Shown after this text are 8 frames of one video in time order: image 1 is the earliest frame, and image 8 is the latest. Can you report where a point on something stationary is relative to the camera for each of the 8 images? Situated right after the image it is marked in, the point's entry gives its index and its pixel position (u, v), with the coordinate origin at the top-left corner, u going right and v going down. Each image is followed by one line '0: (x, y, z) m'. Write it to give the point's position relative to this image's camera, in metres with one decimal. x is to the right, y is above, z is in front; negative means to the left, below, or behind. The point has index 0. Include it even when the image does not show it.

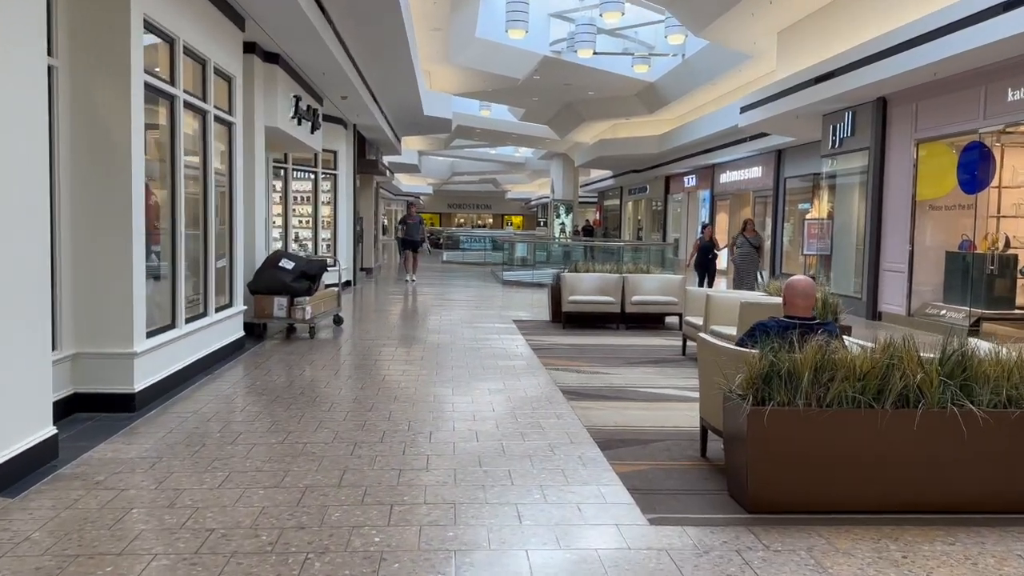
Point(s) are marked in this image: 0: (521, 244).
0: (+0.2, +1.0, +18.0) m
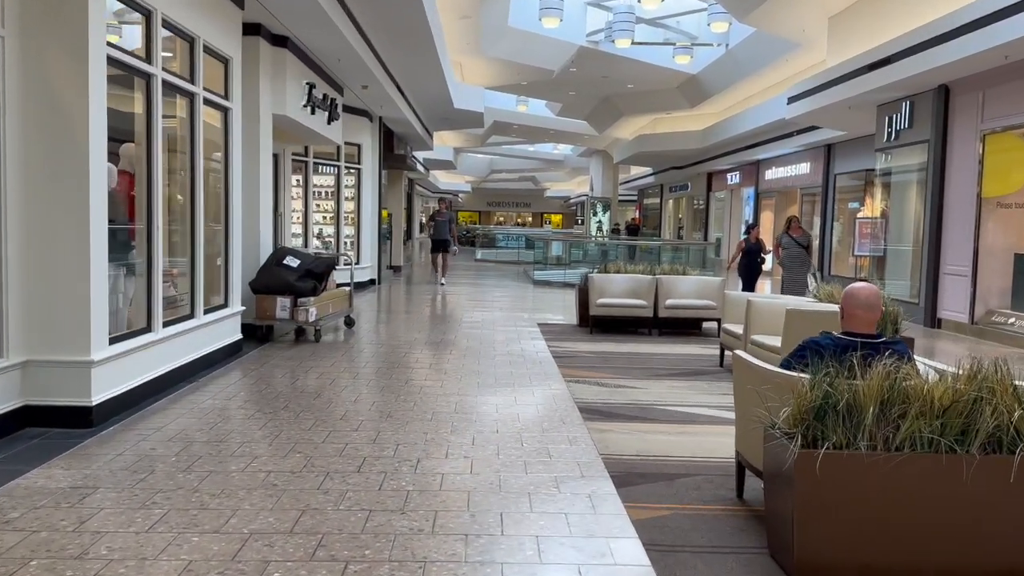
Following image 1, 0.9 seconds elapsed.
0: (+0.9, +1.0, +17.3) m
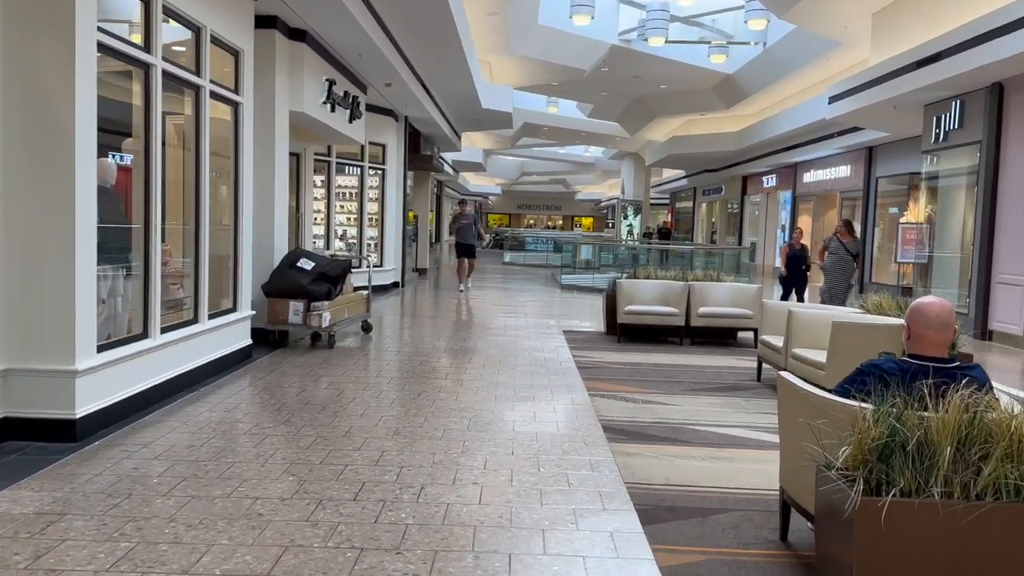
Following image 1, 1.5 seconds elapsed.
0: (+1.5, +0.9, +16.9) m
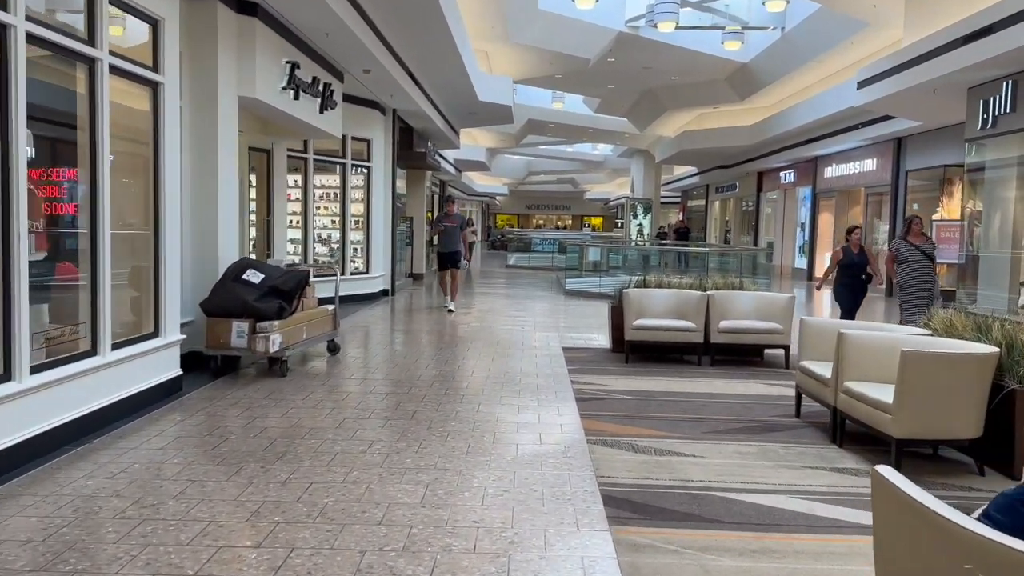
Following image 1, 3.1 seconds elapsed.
0: (+1.5, +0.8, +15.7) m
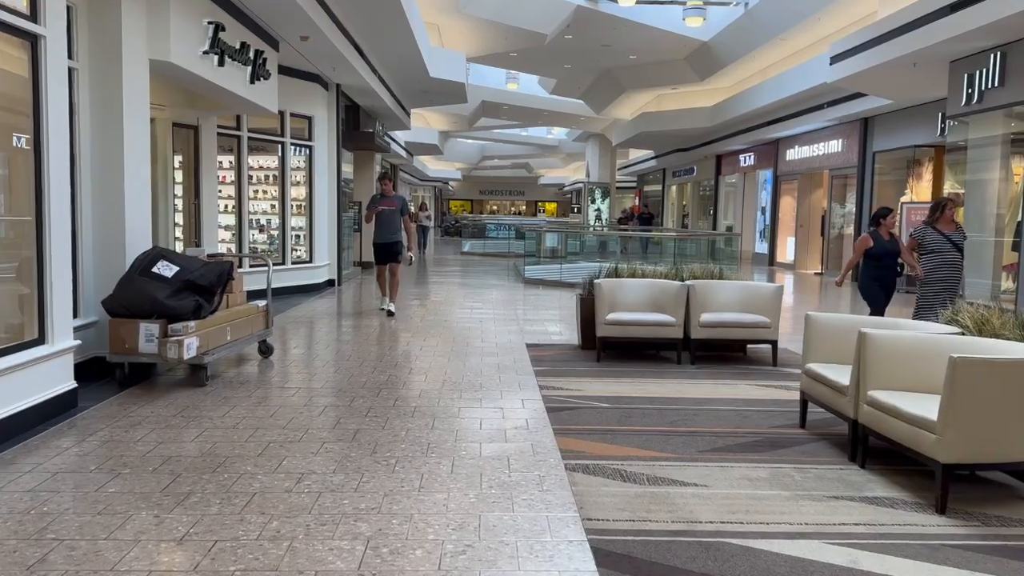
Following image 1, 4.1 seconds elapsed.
0: (+0.7, +1.0, +15.0) m
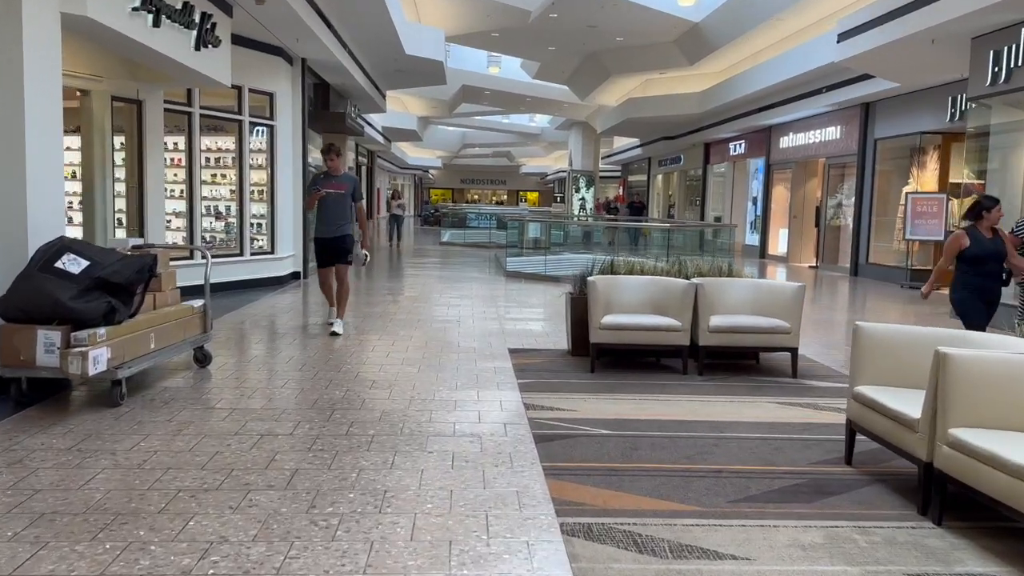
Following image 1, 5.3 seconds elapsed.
0: (+0.4, +1.1, +14.1) m
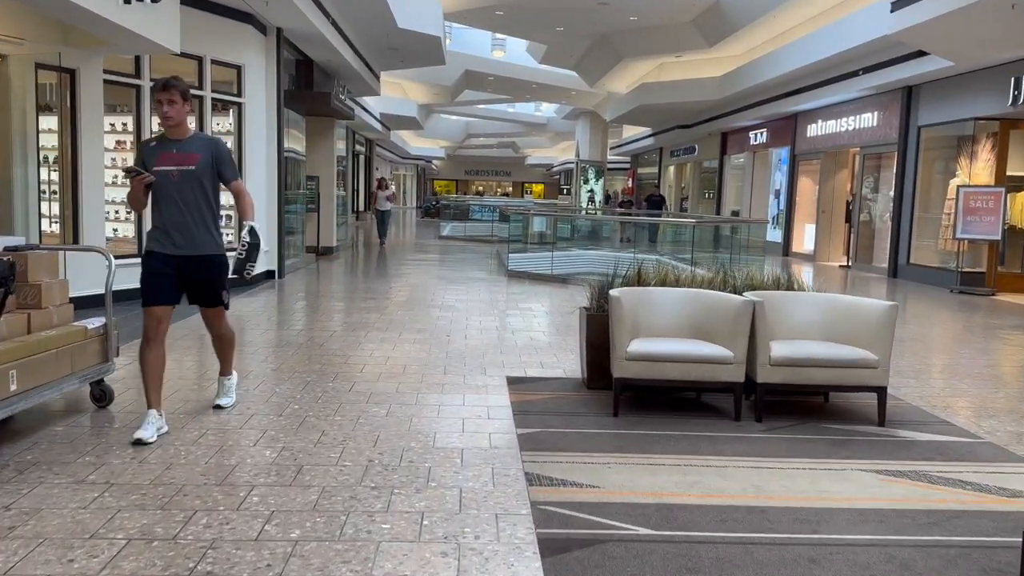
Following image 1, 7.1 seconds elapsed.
0: (+0.4, +1.1, +12.8) m
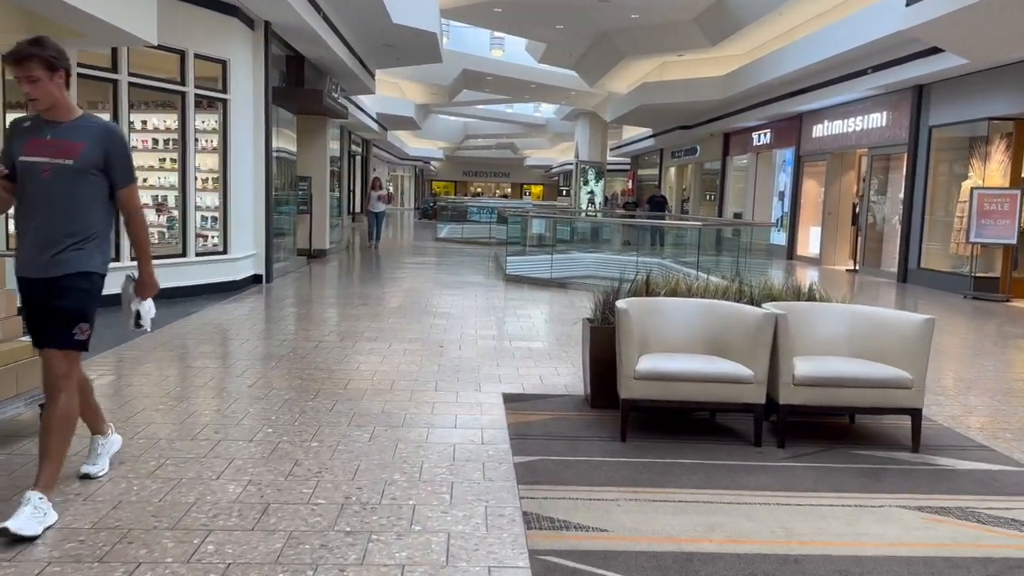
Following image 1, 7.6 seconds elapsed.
0: (+0.4, +1.0, +12.4) m
